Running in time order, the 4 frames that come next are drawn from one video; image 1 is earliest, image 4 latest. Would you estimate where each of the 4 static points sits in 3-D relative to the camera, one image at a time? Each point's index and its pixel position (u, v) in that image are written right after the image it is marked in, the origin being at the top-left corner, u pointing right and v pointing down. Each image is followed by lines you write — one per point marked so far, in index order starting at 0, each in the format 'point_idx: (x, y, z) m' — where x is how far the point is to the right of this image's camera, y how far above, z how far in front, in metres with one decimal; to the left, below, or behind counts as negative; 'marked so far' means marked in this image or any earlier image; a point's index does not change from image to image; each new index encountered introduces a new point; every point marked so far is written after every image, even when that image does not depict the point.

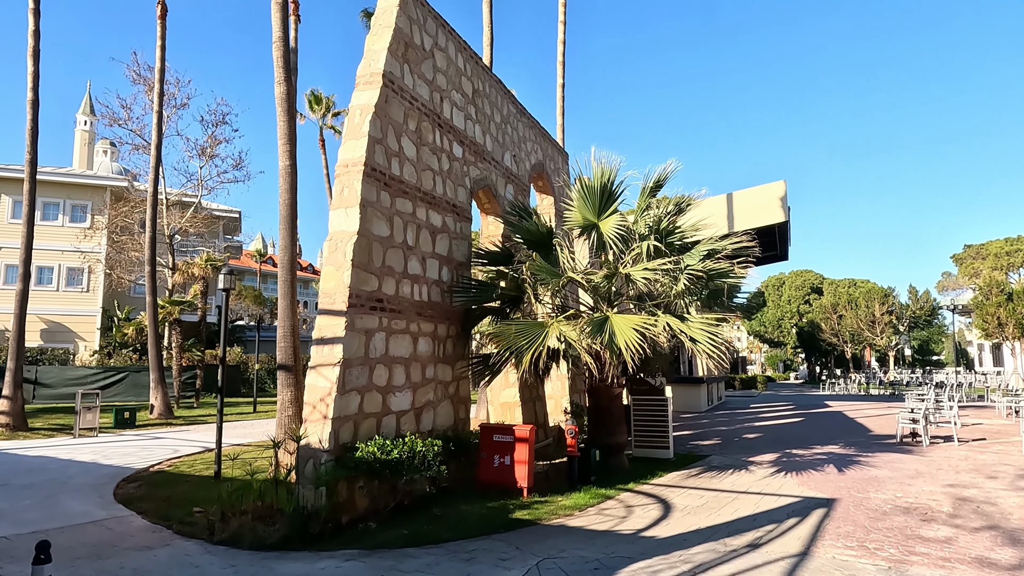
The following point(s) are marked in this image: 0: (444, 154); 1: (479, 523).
0: (-0.8, +1.6, +8.7) m
1: (-0.3, -2.1, +6.5) m
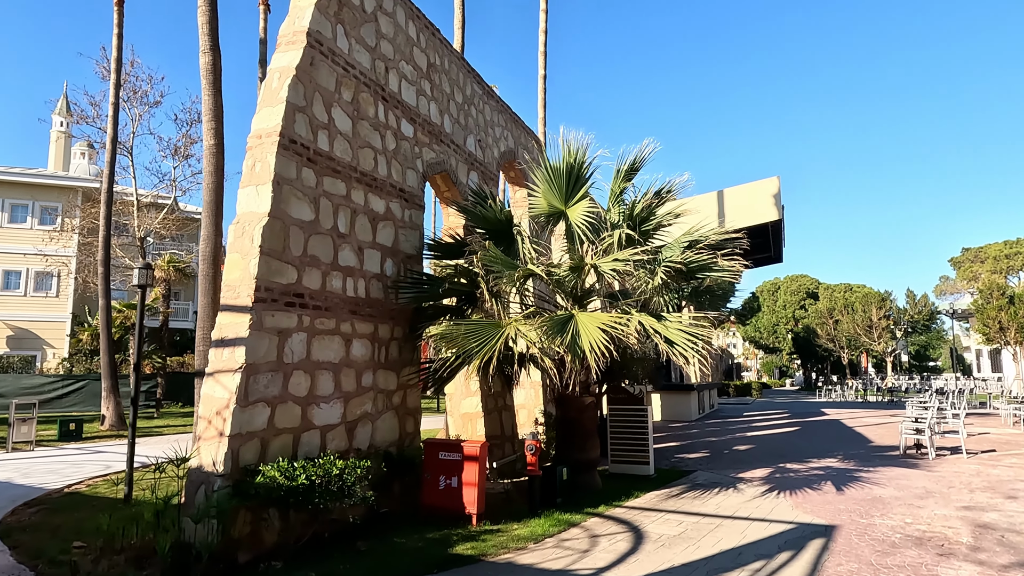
0: (-1.3, +1.6, +7.6) m
1: (-0.7, -2.0, +5.5) m
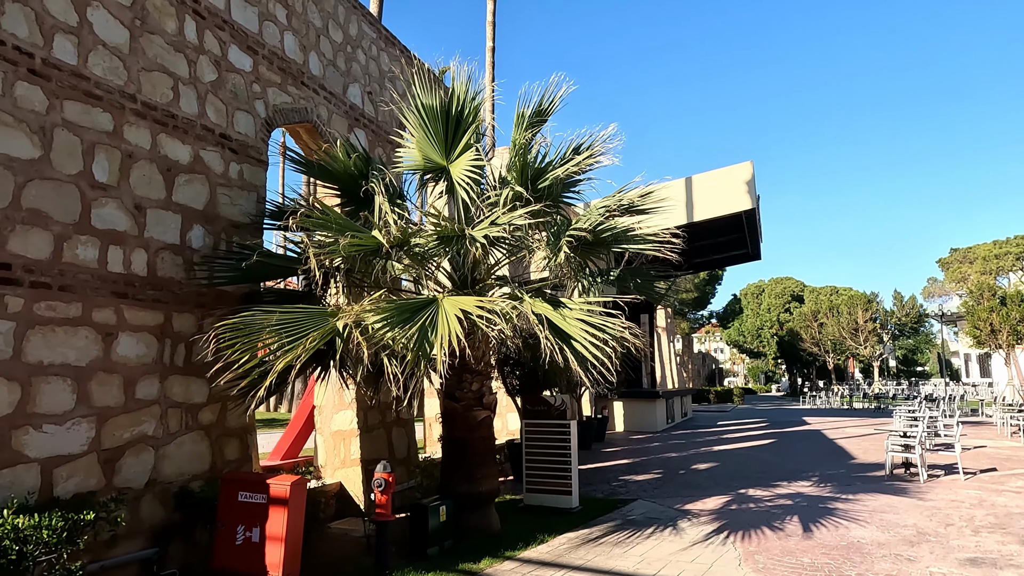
0: (-2.4, +1.8, +5.7) m
1: (-1.8, -1.8, +3.5) m
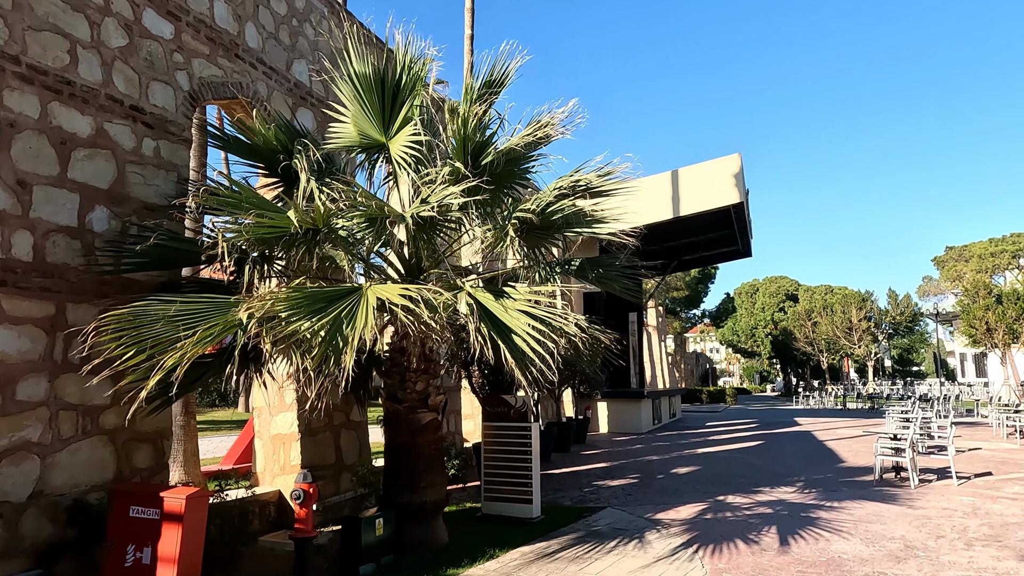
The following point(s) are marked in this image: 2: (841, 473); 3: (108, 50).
0: (-2.8, +1.8, +5.1) m
1: (-2.2, -1.7, +3.0) m
2: (+4.5, -2.5, +10.2) m
3: (-2.8, +1.6, +5.1) m
